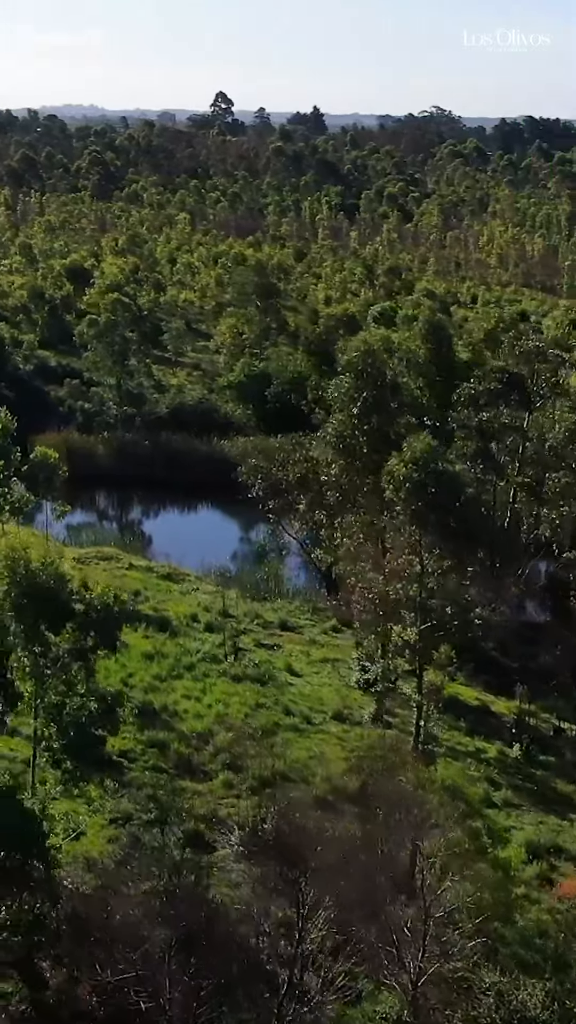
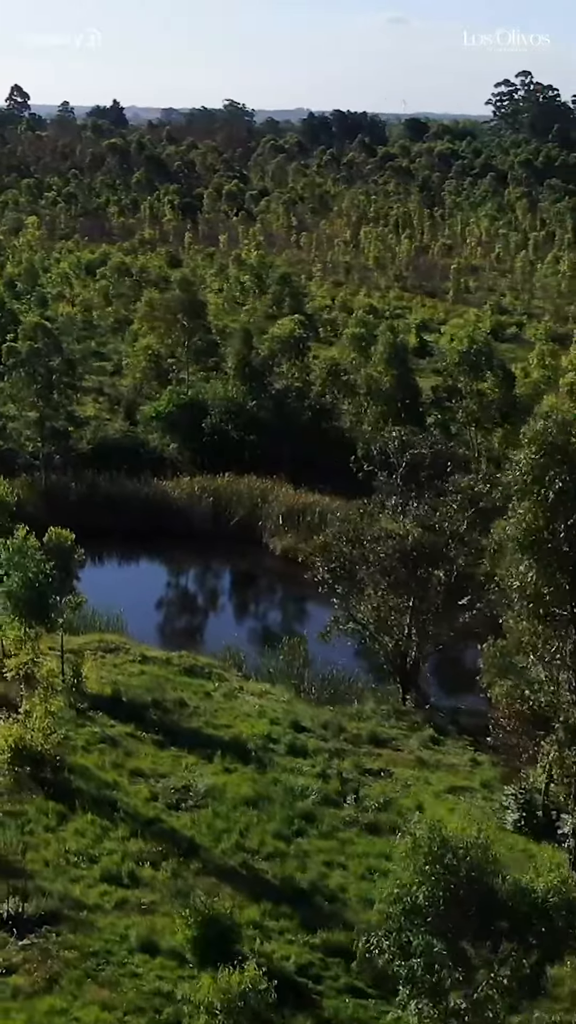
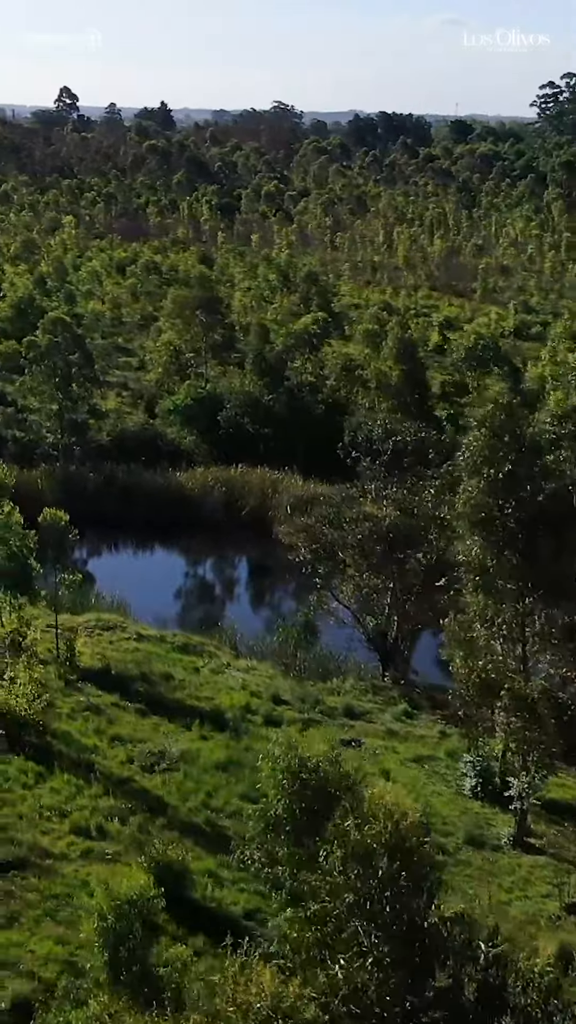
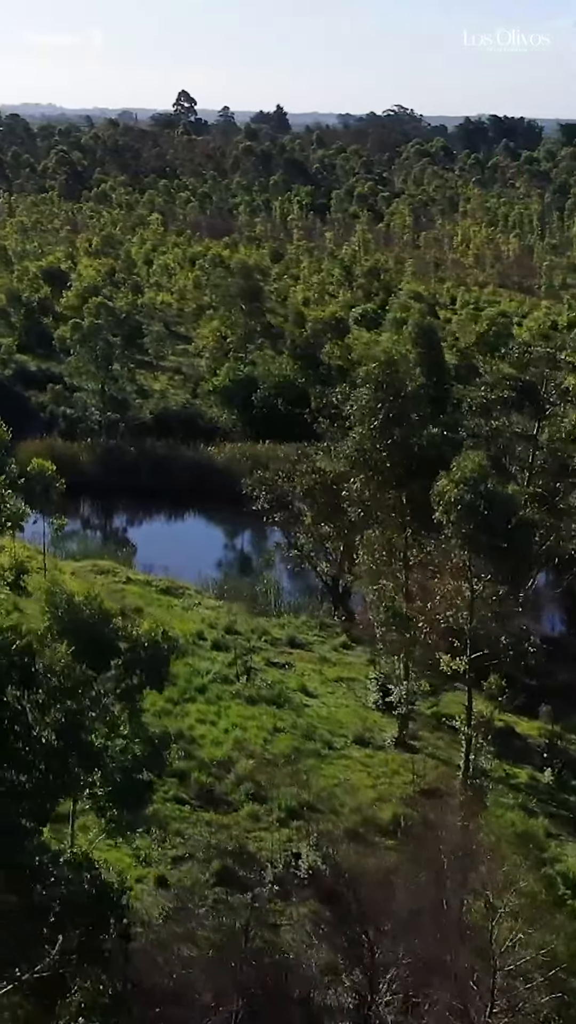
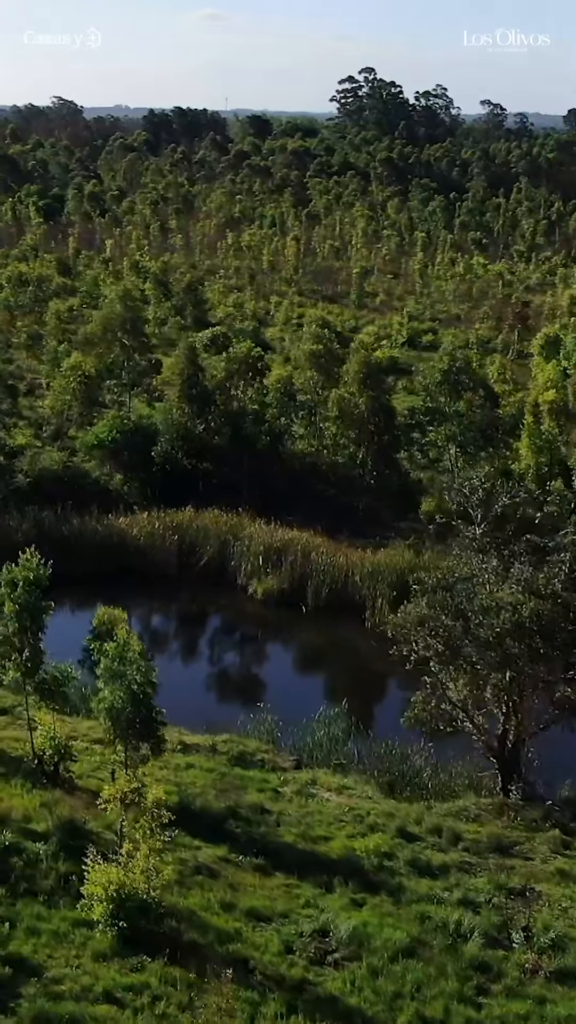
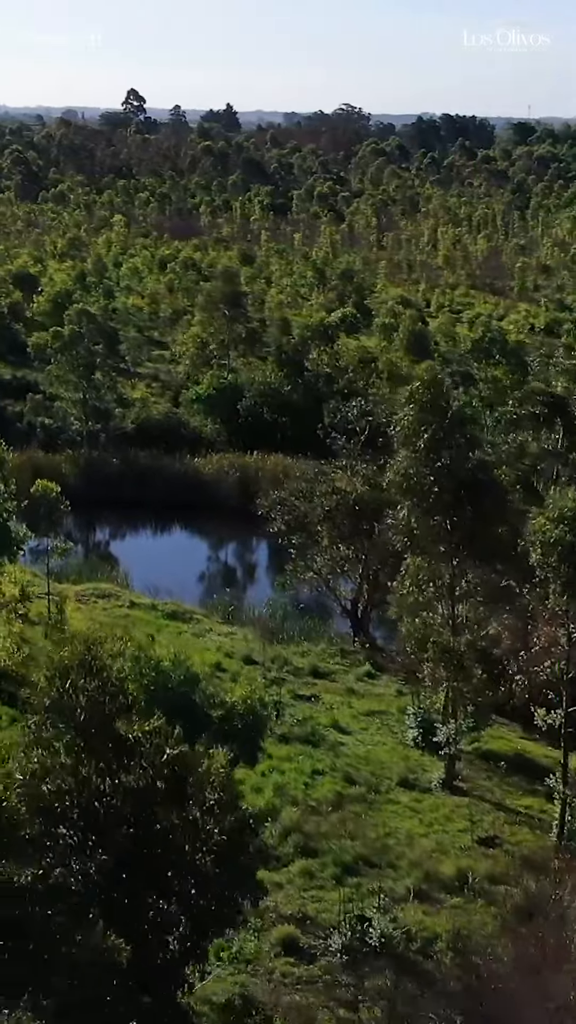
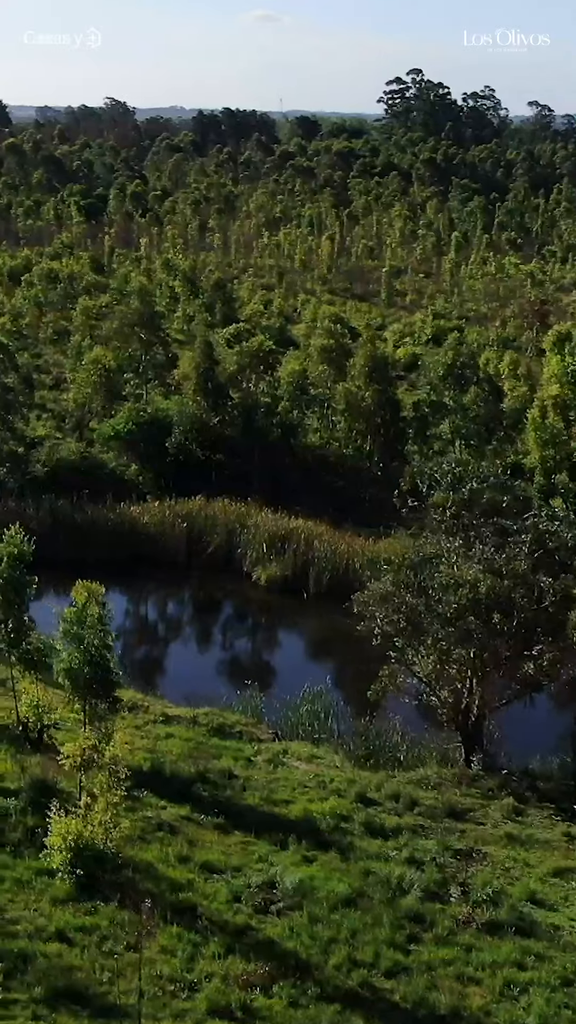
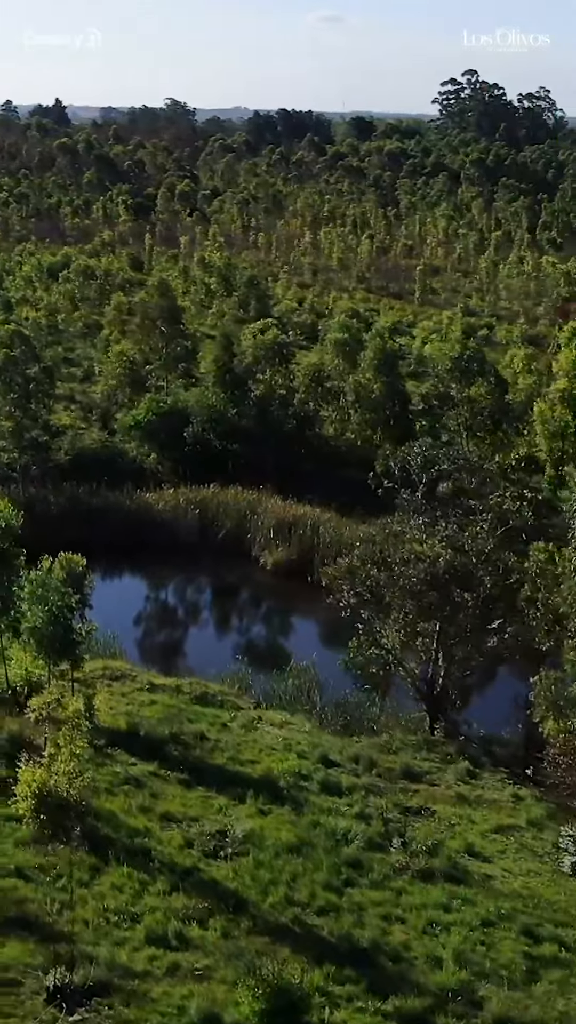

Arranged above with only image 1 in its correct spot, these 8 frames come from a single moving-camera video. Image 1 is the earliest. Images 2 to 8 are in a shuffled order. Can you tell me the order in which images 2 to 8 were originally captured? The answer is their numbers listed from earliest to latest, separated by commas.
4, 6, 3, 2, 8, 7, 5
